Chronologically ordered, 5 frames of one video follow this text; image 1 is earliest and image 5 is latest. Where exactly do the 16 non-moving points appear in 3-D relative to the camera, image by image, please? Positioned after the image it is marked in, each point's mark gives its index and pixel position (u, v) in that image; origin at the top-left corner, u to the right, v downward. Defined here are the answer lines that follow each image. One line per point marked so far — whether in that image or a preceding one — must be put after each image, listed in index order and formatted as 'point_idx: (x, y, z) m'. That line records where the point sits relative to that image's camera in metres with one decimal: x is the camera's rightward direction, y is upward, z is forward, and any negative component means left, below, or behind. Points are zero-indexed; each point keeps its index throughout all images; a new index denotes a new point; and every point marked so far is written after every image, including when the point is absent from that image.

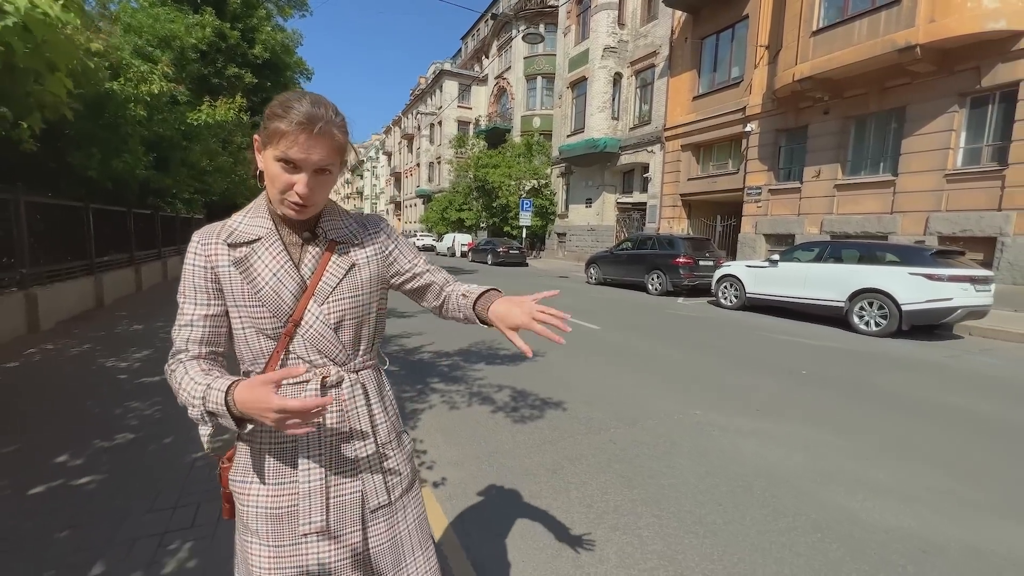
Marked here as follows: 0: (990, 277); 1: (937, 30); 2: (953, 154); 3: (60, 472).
0: (+7.5, +0.2, +8.6) m
1: (+9.3, +5.7, +12.0) m
2: (+10.3, +3.1, +12.7) m
3: (-2.4, -1.0, +2.9) m
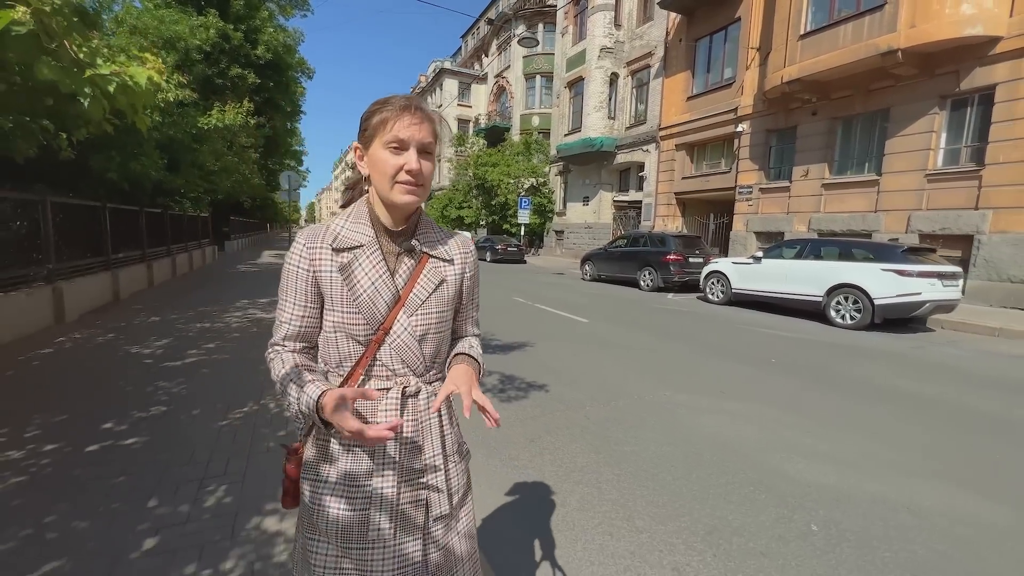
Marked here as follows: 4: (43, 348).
0: (+7.4, +0.2, +9.1) m
1: (+9.2, +5.8, +12.5) m
2: (+10.2, +3.2, +13.2) m
3: (-2.5, -0.9, +3.4) m
4: (-4.8, -0.6, +5.6) m
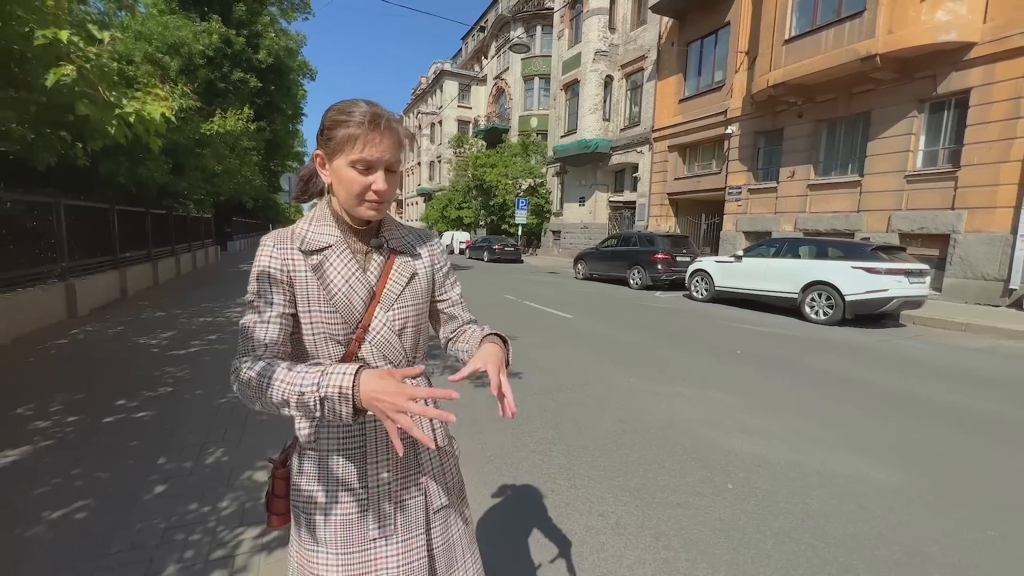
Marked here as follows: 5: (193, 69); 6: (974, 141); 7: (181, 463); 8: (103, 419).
0: (+7.2, +0.3, +9.5) m
1: (+9.0, +5.8, +12.9) m
2: (+10.0, +3.3, +13.6) m
3: (-2.8, -0.9, +3.9) m
4: (-5.1, -0.6, +6.1) m
5: (-8.7, +6.1, +14.9) m
6: (+10.4, +3.3, +12.4) m
7: (-1.8, -1.0, +3.0) m
8: (-2.7, -0.9, +3.7) m
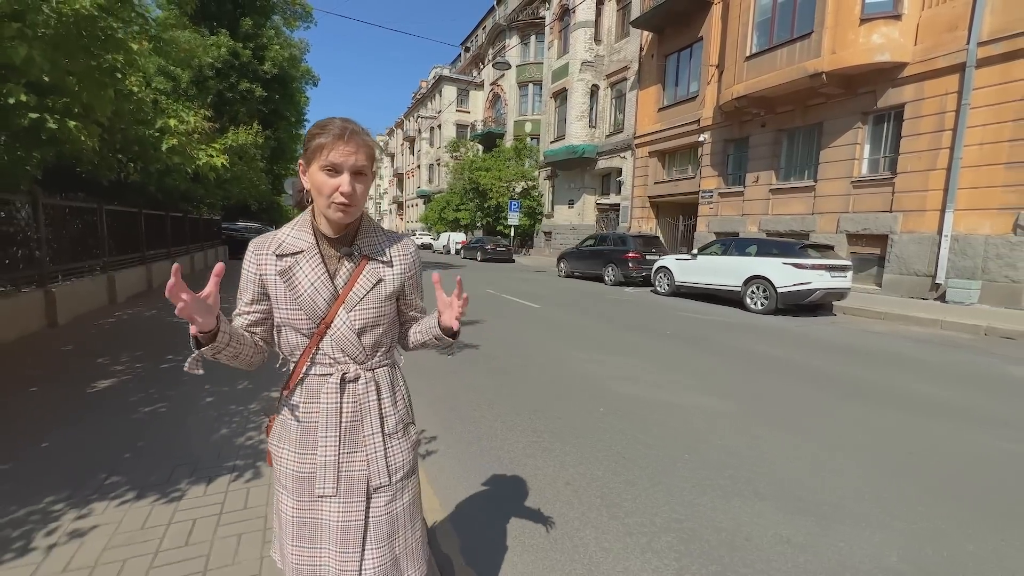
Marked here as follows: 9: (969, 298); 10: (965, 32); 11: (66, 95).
0: (+6.6, +0.4, +10.9) m
1: (+8.5, +5.9, +14.3) m
2: (+9.5, +3.4, +15.0) m
3: (-3.3, -0.7, +5.3) m
4: (-5.6, -0.4, +7.5) m
5: (-9.2, +6.2, +16.3) m
6: (+9.9, +3.4, +13.7) m
7: (-2.4, -0.8, +4.4) m
8: (-3.3, -0.7, +5.1) m
9: (+10.2, -0.2, +12.2) m
10: (+10.5, +5.9, +12.7) m
11: (-3.4, +1.5, +4.1) m
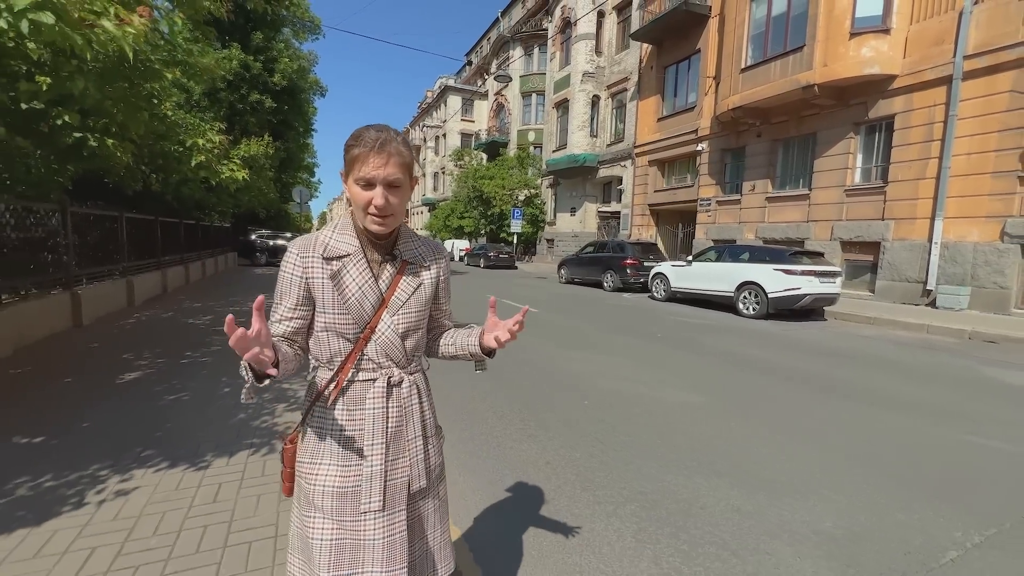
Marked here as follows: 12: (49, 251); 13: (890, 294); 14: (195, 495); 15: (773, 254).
0: (+6.6, +0.3, +11.2) m
1: (+8.5, +5.8, +14.7) m
2: (+9.5, +3.2, +15.4) m
3: (-3.4, -0.7, +5.8) m
4: (-5.6, -0.5, +8.0) m
5: (-9.2, +6.1, +16.9) m
6: (+9.9, +3.3, +14.1) m
7: (-2.4, -0.8, +4.8) m
8: (-3.4, -0.7, +5.5) m
9: (+10.2, -0.4, +12.5) m
10: (+10.5, +5.8, +13.1) m
11: (-3.5, +1.5, +4.6) m
12: (-5.8, +0.5, +6.9) m
13: (+9.8, -0.2, +14.2) m
14: (-1.6, -1.1, +2.8) m
15: (+5.6, +0.7, +11.7) m
